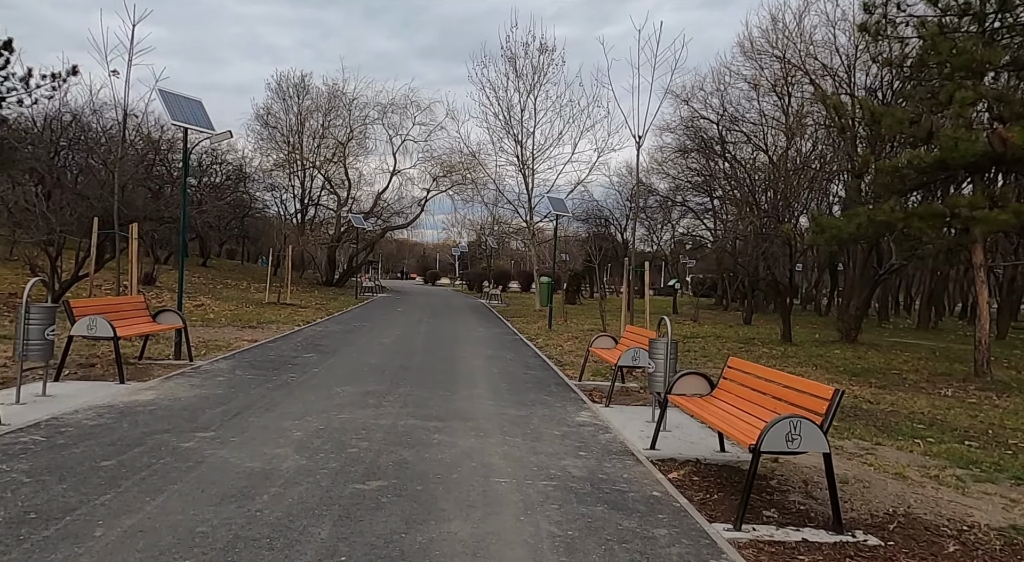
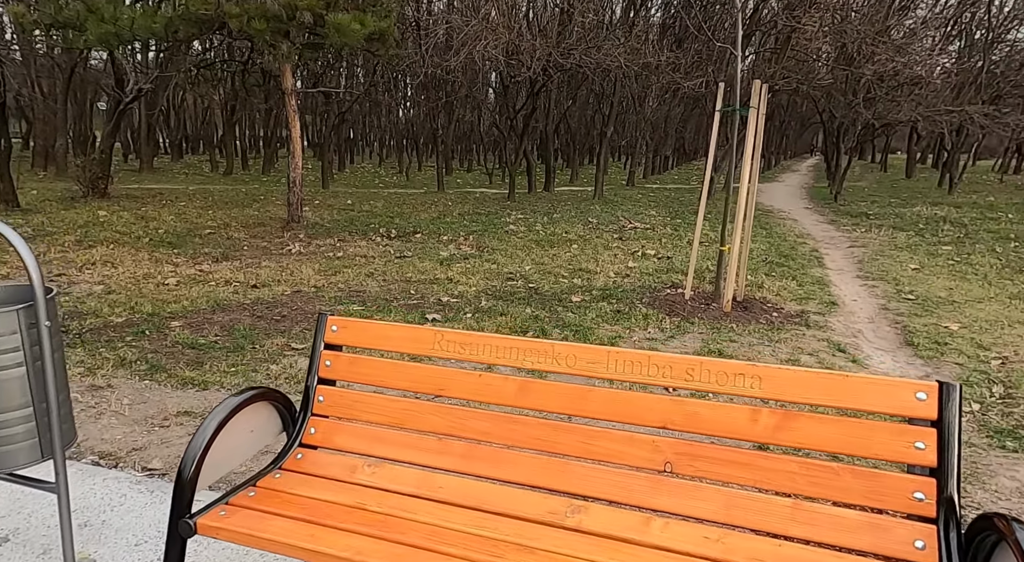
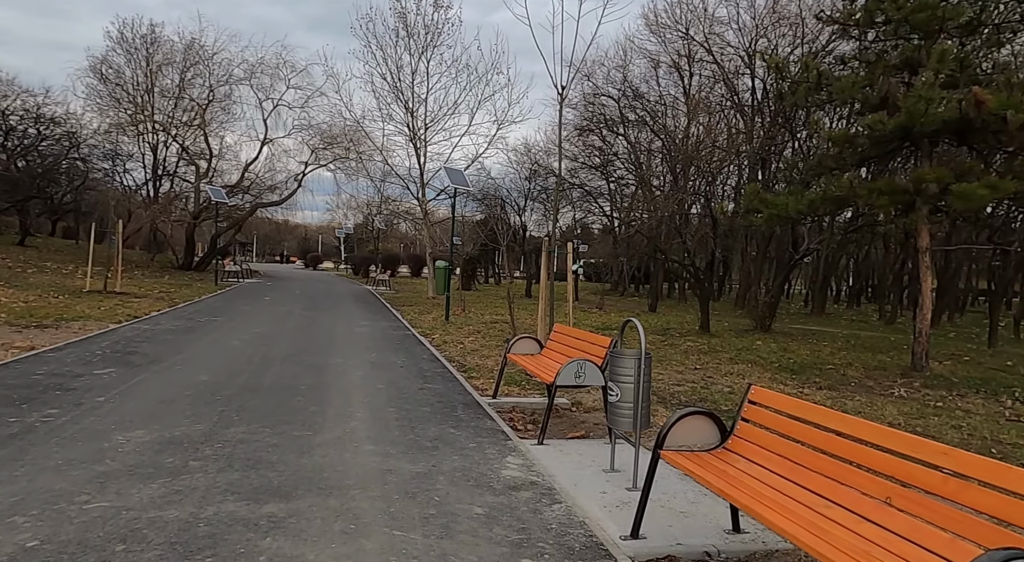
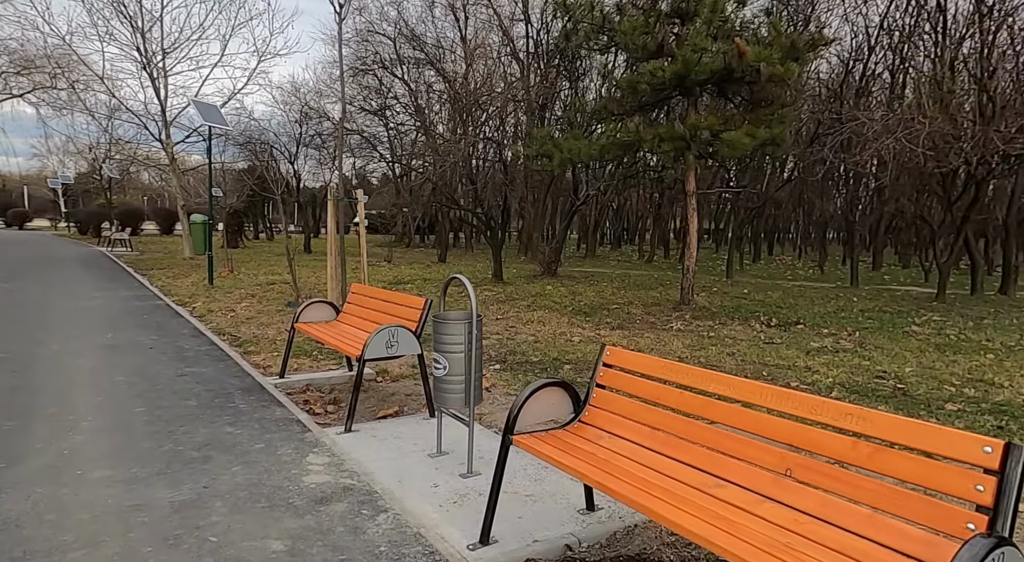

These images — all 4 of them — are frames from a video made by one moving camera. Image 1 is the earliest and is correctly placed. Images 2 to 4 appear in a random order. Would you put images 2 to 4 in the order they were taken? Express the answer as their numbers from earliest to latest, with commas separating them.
3, 4, 2
